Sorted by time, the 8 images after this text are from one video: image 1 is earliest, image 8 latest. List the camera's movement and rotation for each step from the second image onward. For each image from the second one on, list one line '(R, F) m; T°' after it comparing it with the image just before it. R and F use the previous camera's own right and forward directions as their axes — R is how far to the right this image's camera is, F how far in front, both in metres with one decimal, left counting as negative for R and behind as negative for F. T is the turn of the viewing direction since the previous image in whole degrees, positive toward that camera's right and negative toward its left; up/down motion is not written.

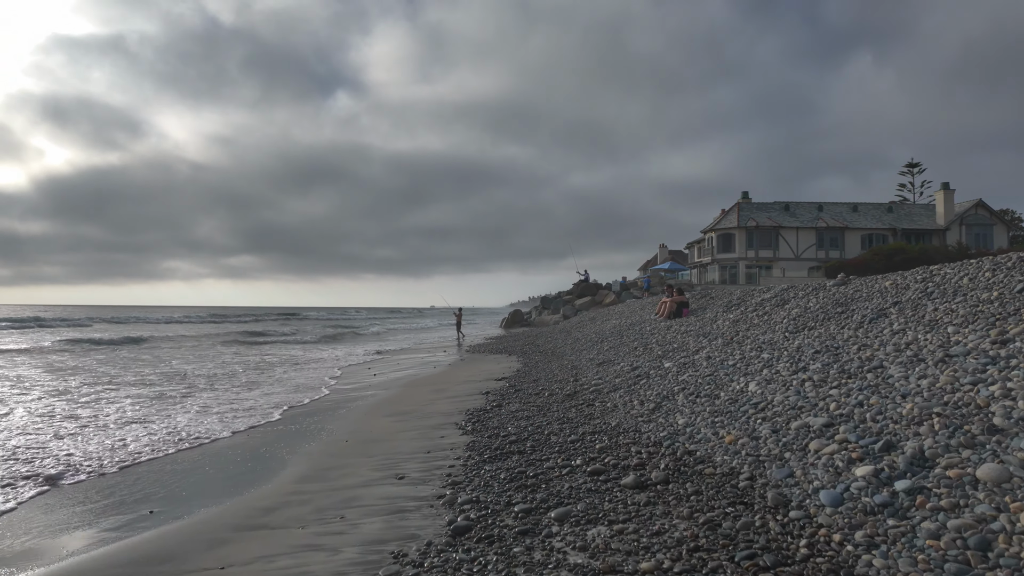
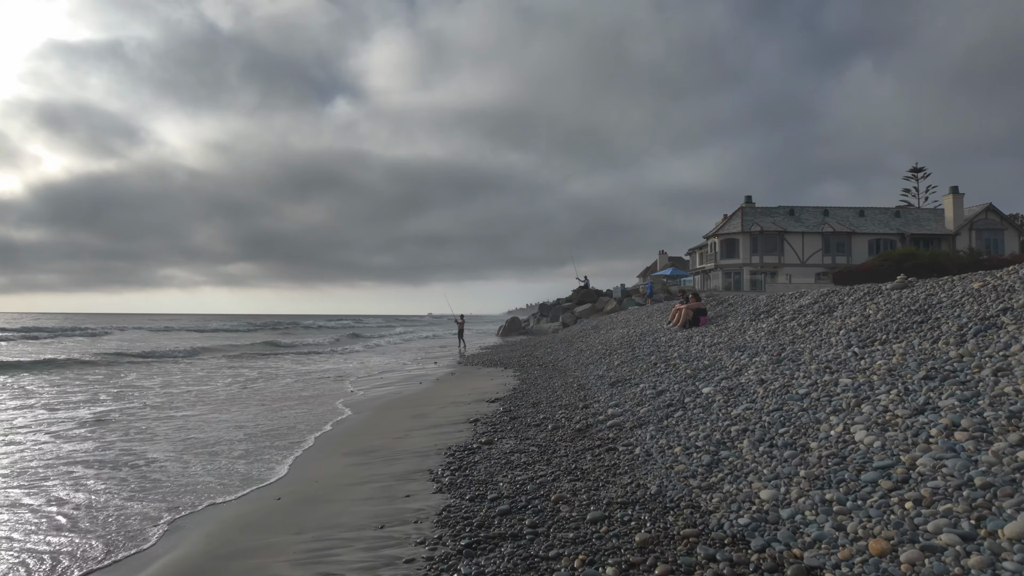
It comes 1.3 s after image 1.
(+0.1, +2.0) m; 0°
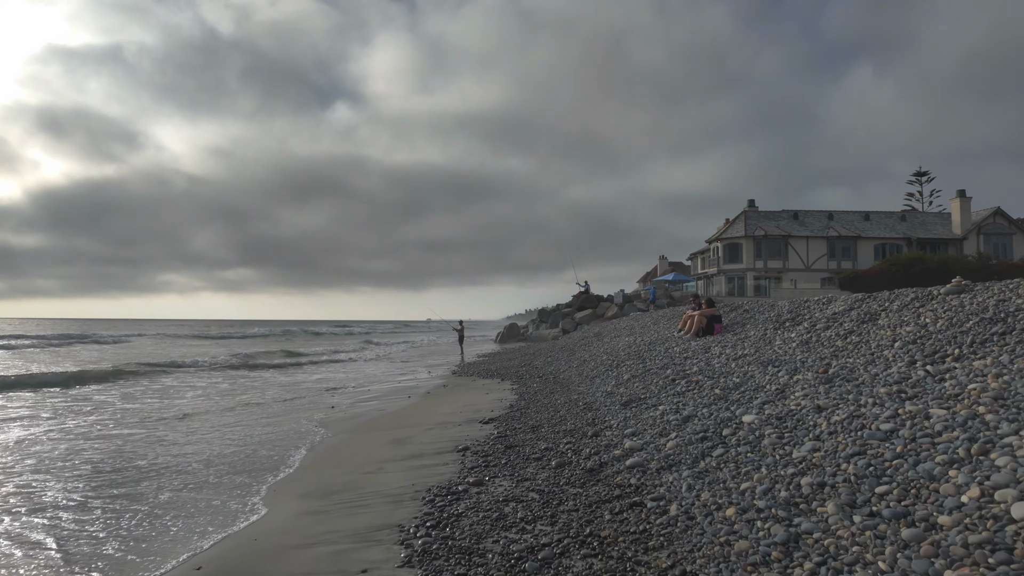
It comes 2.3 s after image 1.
(0.0, +1.4) m; 0°
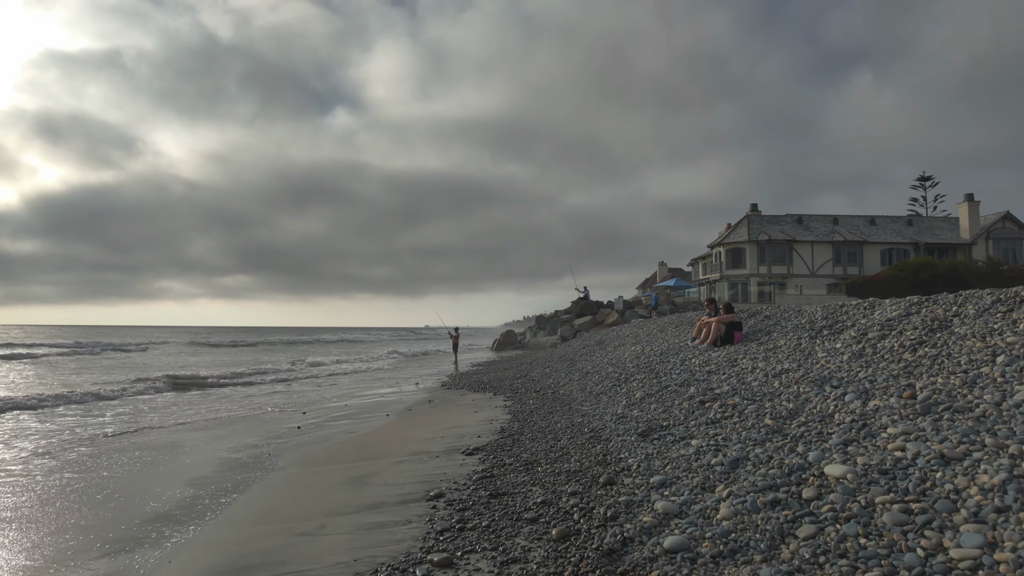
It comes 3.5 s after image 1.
(+0.1, +1.8) m; 0°
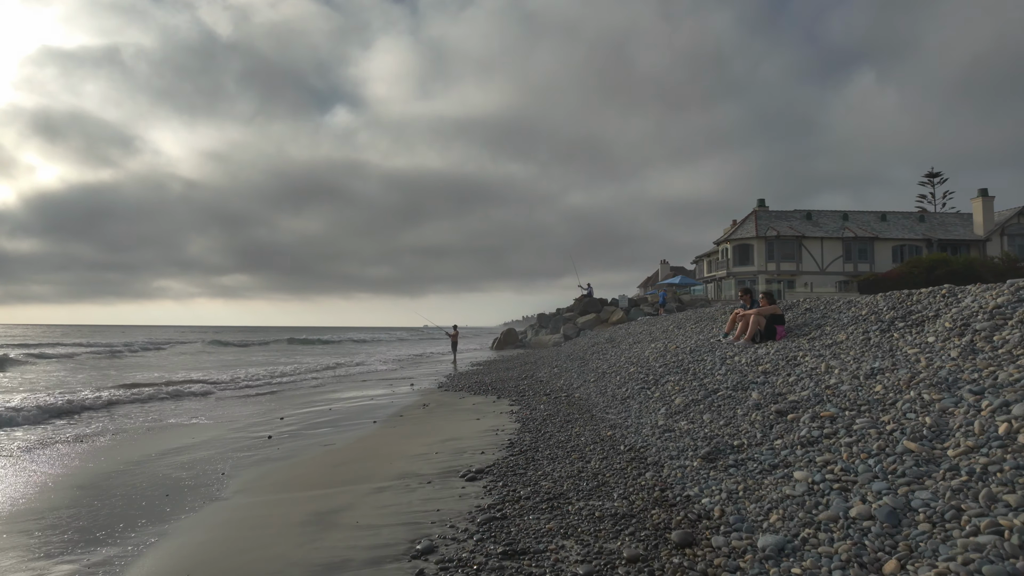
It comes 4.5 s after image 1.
(-0.2, +1.8) m; 0°
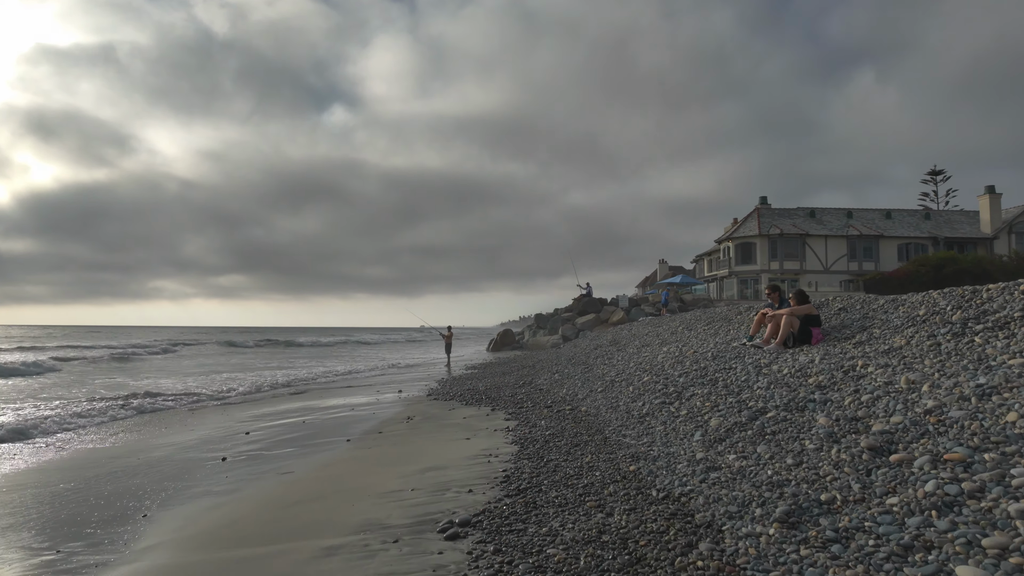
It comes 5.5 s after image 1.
(0.0, +1.6) m; 0°
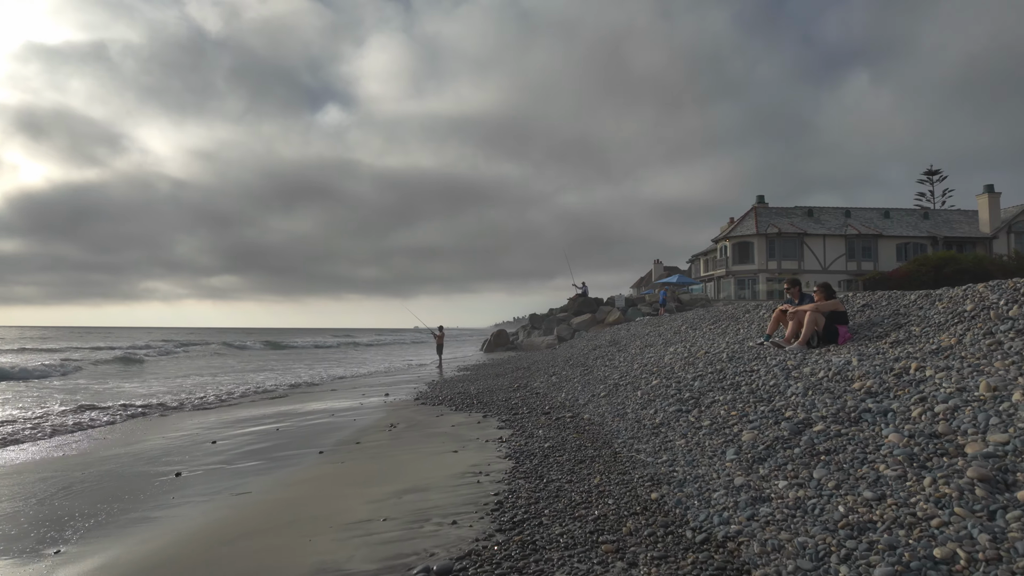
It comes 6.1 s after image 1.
(0.0, +1.1) m; +1°
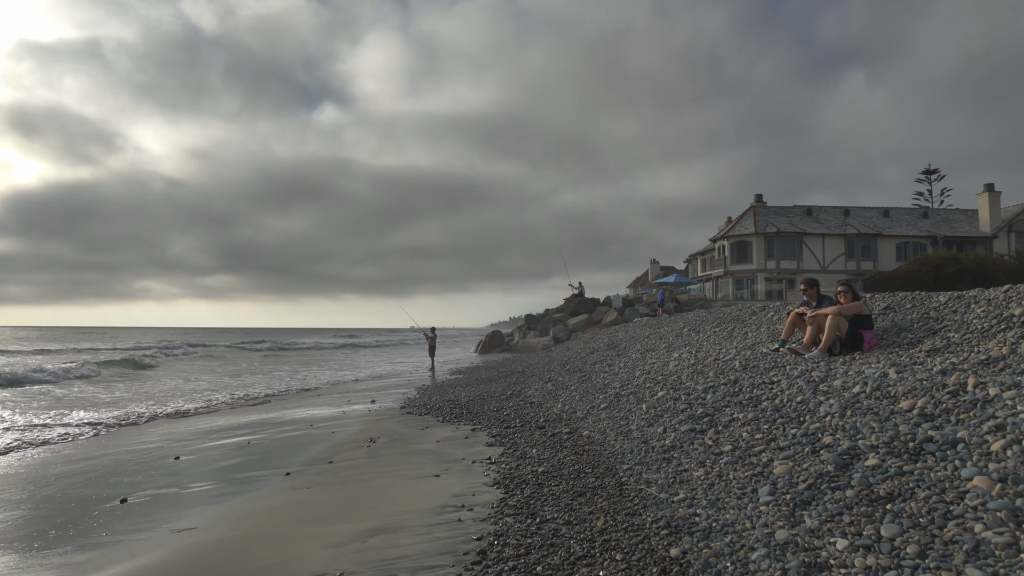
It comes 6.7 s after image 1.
(+0.1, +0.9) m; 0°
